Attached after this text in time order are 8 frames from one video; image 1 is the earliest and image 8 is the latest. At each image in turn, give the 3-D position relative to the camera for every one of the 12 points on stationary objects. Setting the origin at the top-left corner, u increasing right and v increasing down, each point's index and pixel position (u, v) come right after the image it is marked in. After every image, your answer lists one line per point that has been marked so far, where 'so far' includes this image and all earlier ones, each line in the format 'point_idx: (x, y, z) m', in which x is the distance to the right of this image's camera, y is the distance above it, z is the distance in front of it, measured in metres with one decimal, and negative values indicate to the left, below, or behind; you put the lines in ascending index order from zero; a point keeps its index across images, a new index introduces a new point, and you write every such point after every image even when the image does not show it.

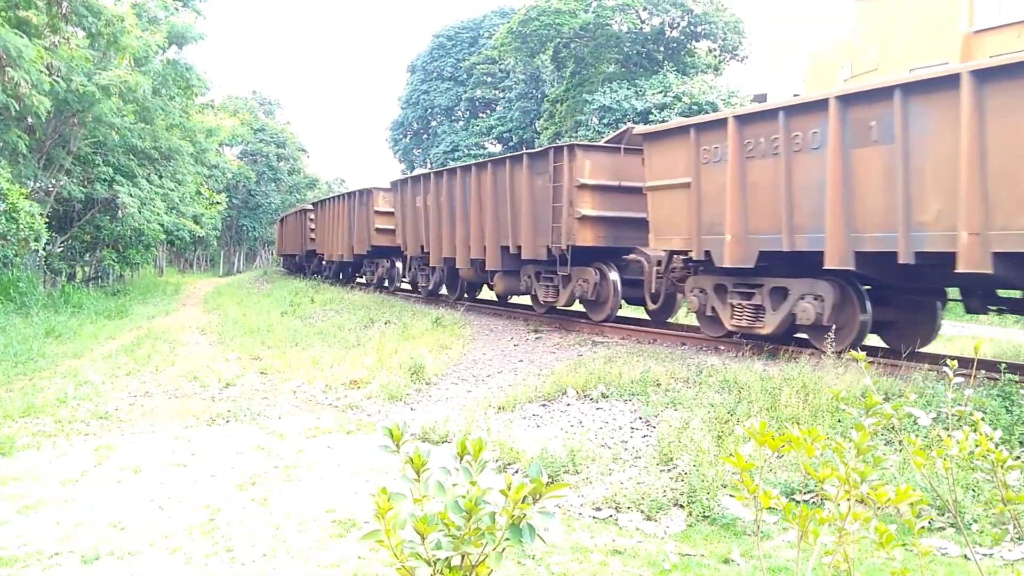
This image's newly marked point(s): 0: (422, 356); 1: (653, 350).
0: (-1.1, -0.8, +9.3) m
1: (+1.6, -0.7, +9.1) m
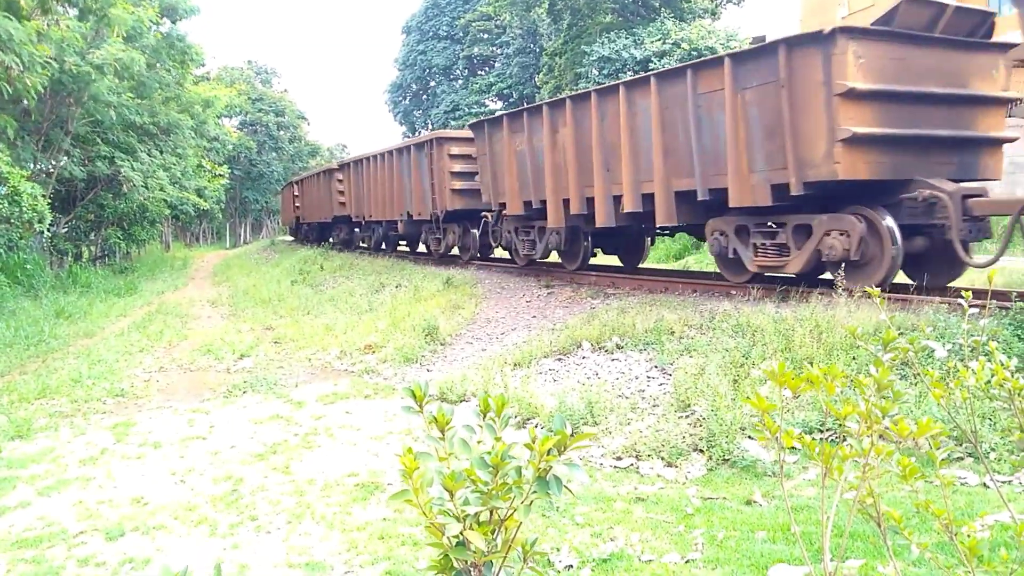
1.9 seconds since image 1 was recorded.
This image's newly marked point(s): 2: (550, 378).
0: (-0.9, -0.4, +9.3) m
1: (+1.8, -0.1, +9.0) m
2: (+0.4, -0.8, +7.1) m
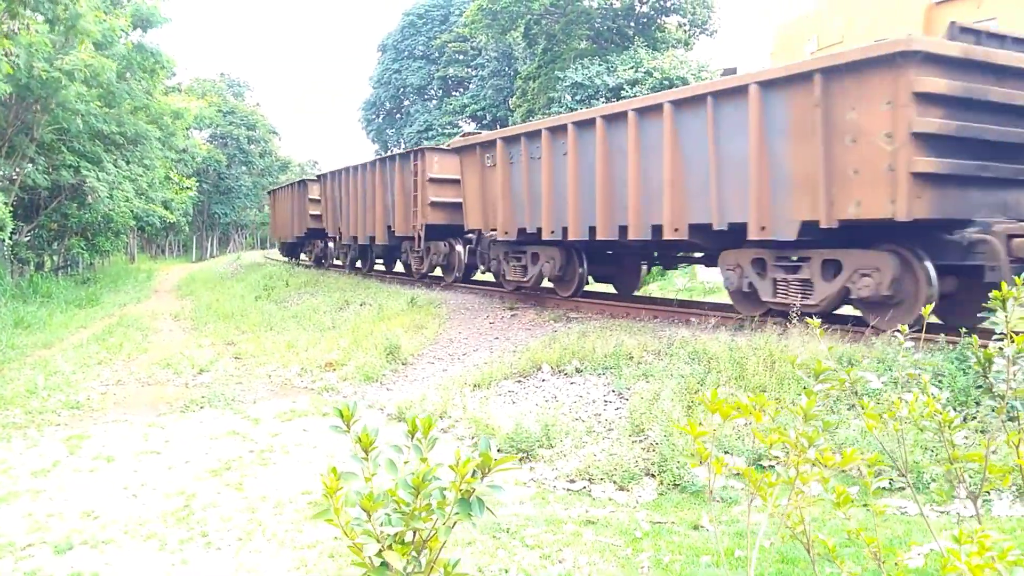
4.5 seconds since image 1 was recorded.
0: (-1.4, -0.6, +9.3) m
1: (+1.3, -0.4, +9.2) m
2: (0.0, -1.0, +7.2) m
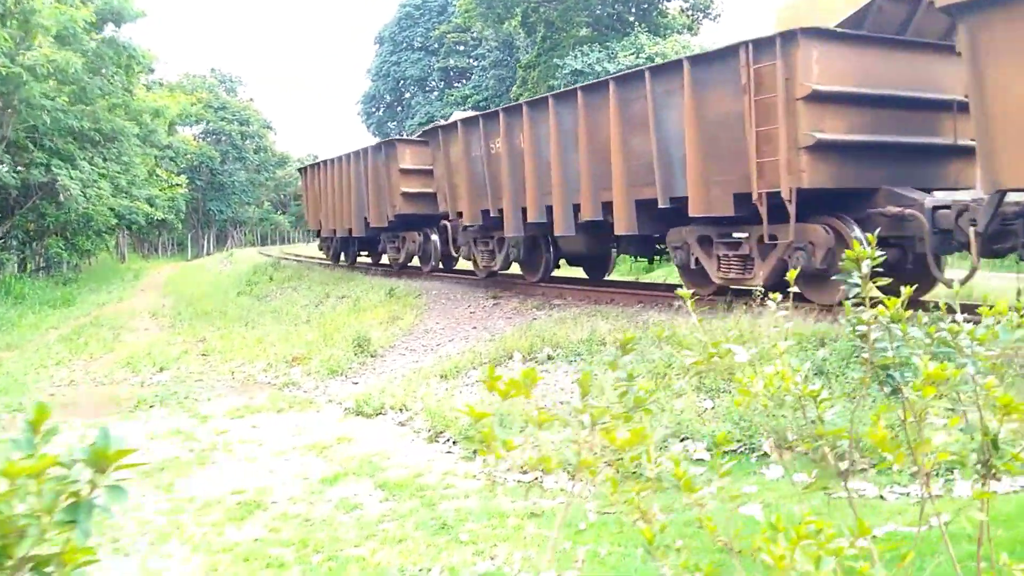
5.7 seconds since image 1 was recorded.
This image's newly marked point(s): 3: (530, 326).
0: (-1.6, -0.5, +9.0) m
1: (+1.1, -0.2, +8.9) m
2: (-0.3, -0.9, +6.9) m
3: (+0.2, -0.4, +8.7) m
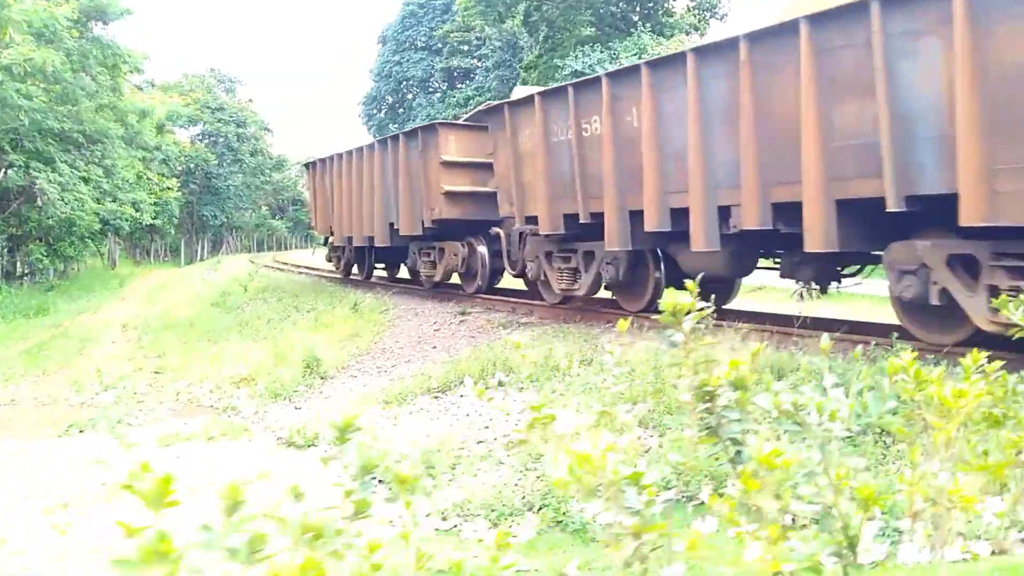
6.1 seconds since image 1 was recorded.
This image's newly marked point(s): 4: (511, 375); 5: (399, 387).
0: (-2.1, -0.7, +8.8) m
1: (+0.6, -0.5, +8.6) m
2: (-0.8, -1.1, +6.6) m
3: (-0.2, -0.6, +8.4) m
4: (0.0, -0.8, +7.3) m
5: (-1.1, -0.9, +7.5) m
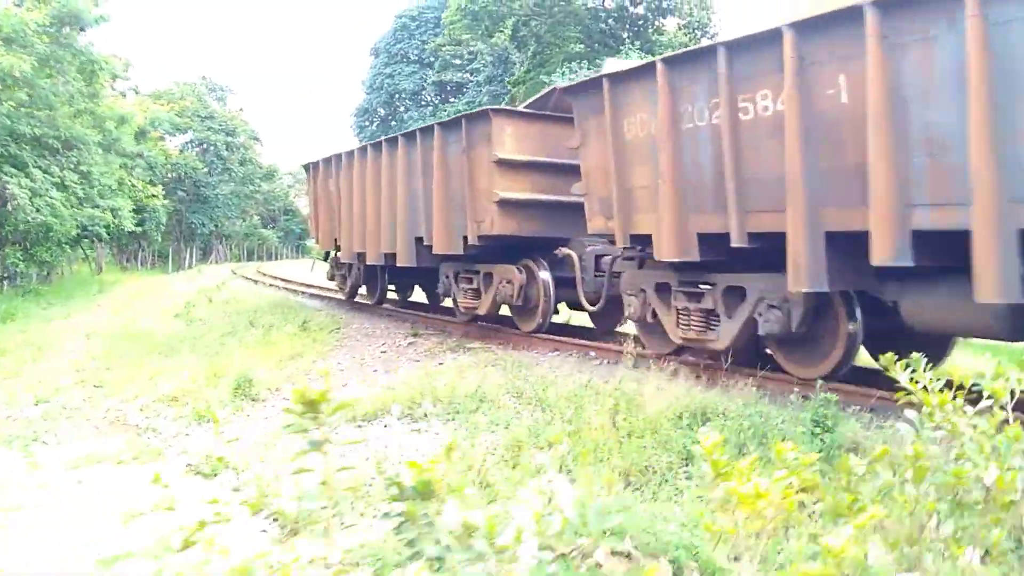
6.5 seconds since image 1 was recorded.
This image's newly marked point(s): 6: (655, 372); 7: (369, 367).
0: (-2.8, -0.9, +8.7) m
1: (-0.1, -0.8, +8.5) m
2: (-1.5, -1.3, +6.6) m
3: (-0.9, -0.9, +8.3) m
4: (-0.7, -1.1, +7.2) m
5: (-1.8, -1.2, +7.4) m
6: (+1.4, -0.8, +7.5) m
7: (-1.7, -0.9, +9.0) m
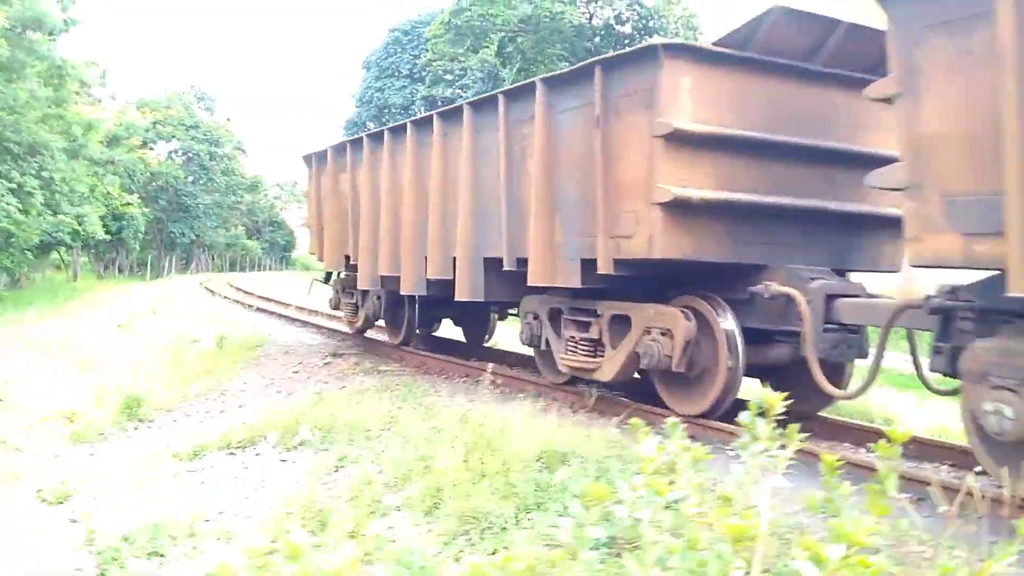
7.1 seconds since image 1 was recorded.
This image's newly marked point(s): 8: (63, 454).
0: (-3.8, -1.1, +8.6) m
1: (-1.1, -1.1, +8.4) m
2: (-2.6, -1.6, +6.5) m
3: (-2.0, -1.2, +8.2) m
4: (-1.8, -1.3, +7.1) m
5: (-2.9, -1.4, +7.3) m
6: (+0.3, -1.1, +7.3) m
7: (-2.7, -1.2, +8.9) m
8: (-4.1, -1.5, +7.0) m
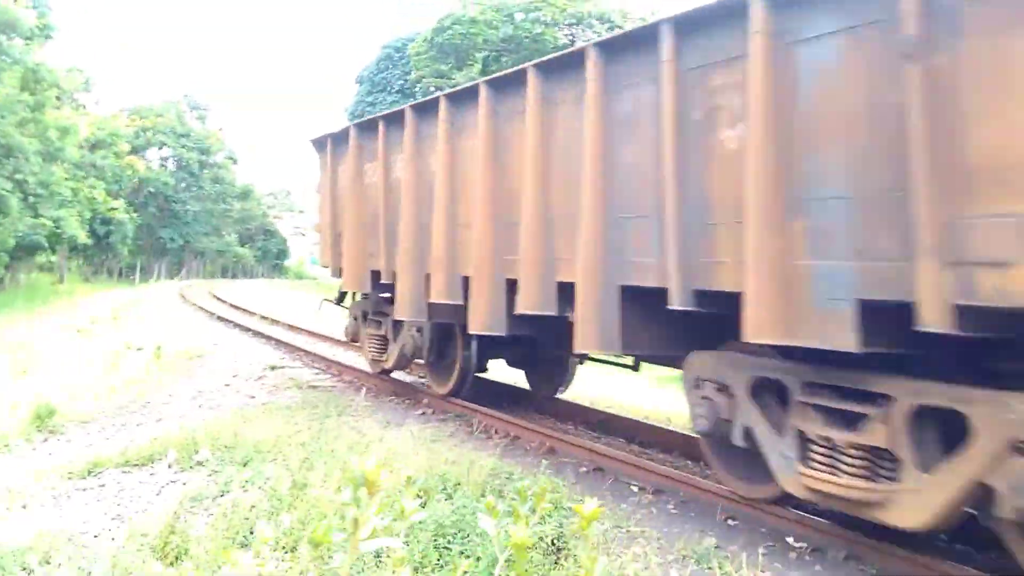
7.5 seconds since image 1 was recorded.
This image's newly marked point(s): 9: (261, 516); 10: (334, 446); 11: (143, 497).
0: (-4.6, -1.2, +8.4) m
1: (-1.9, -1.2, +8.1) m
2: (-3.4, -1.6, +6.2) m
3: (-2.8, -1.3, +7.9) m
4: (-2.6, -1.4, +6.8) m
5: (-3.7, -1.5, +7.0) m
6: (-0.5, -1.3, +7.0) m
7: (-3.5, -1.3, +8.6) m
8: (-4.8, -1.5, +6.8) m
9: (-1.7, -1.5, +5.3) m
10: (-1.5, -1.3, +6.5) m
11: (-2.9, -1.6, +6.1) m
